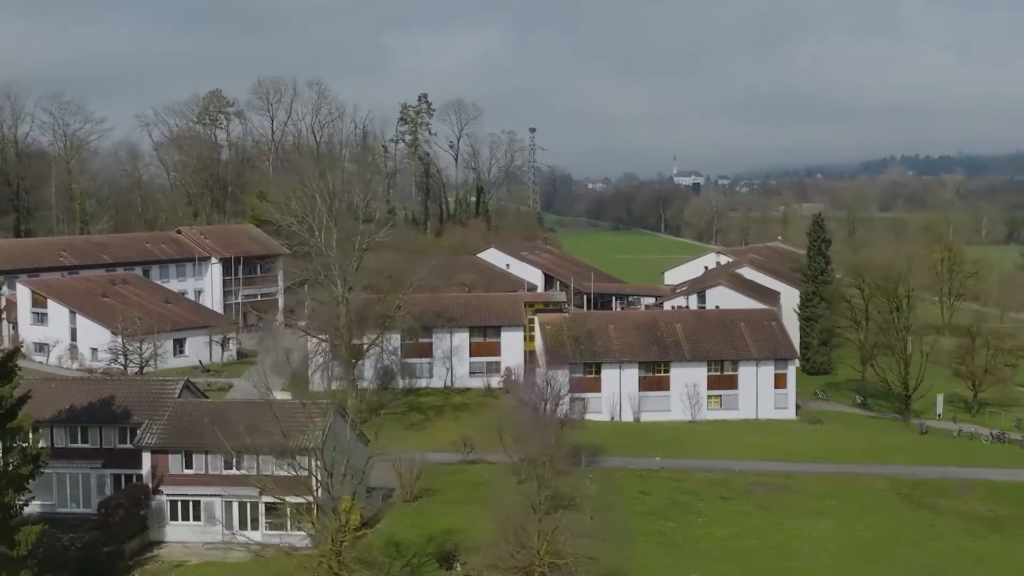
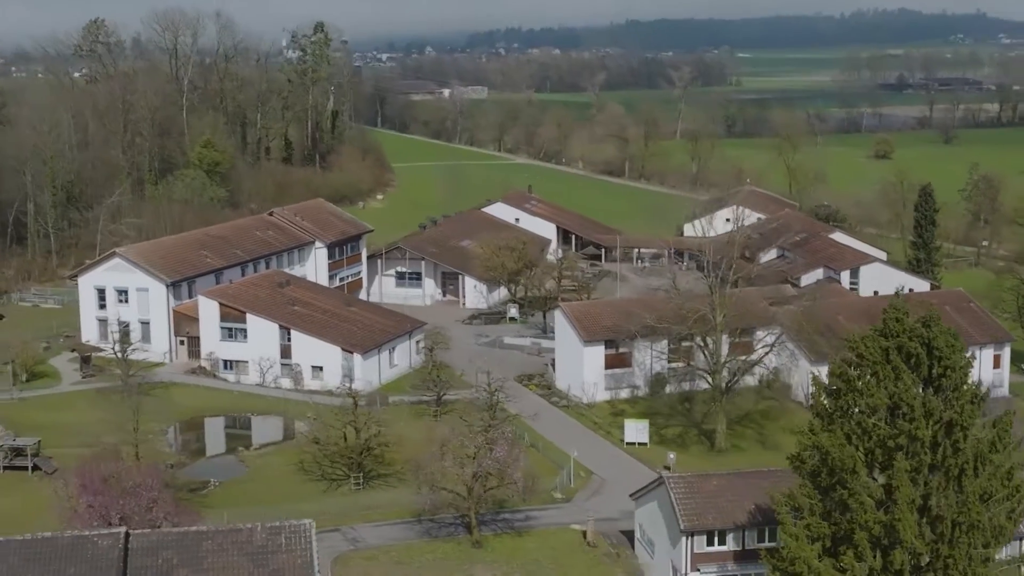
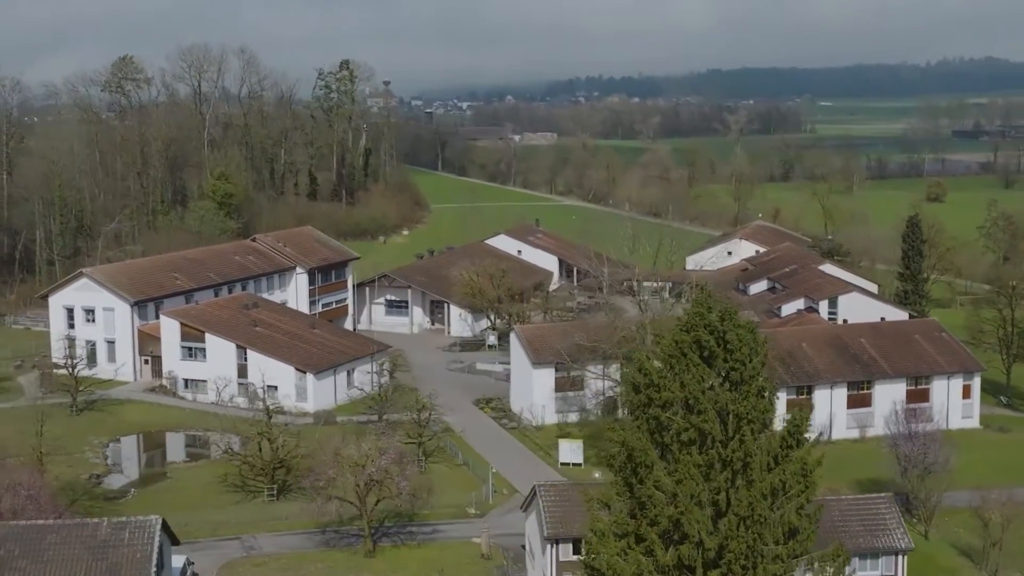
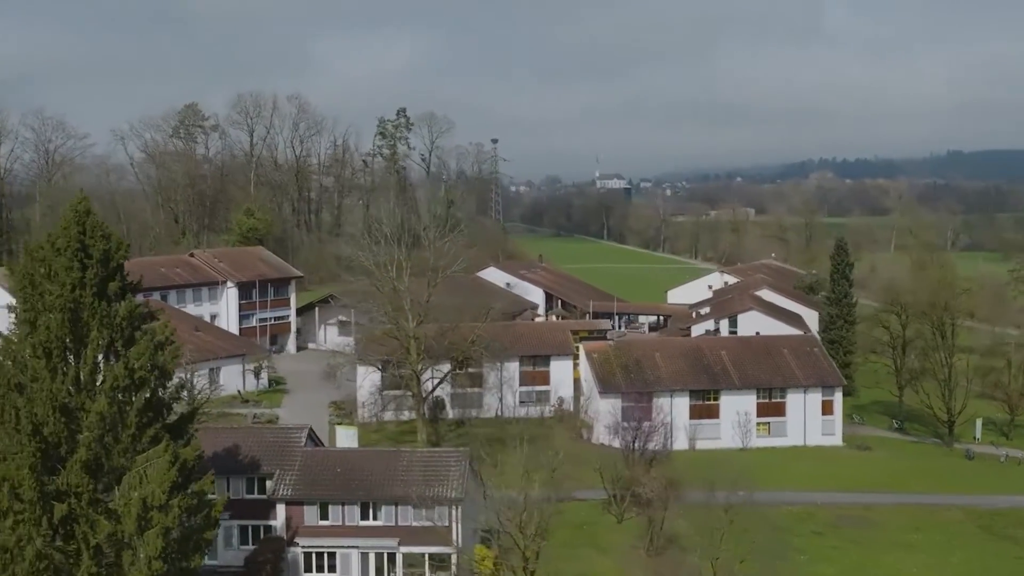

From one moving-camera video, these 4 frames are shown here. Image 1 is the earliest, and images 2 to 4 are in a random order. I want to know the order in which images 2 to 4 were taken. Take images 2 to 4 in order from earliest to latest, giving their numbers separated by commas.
4, 3, 2
